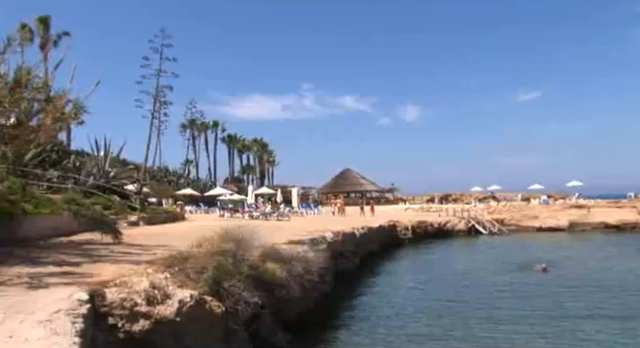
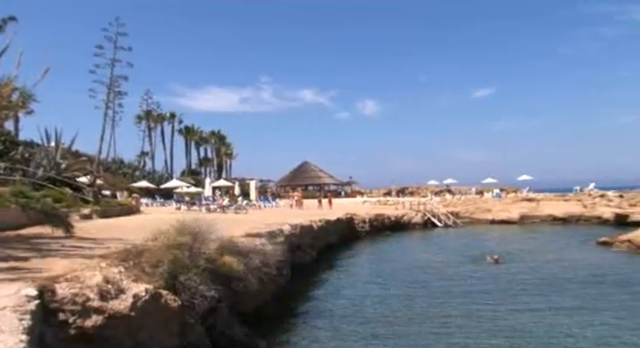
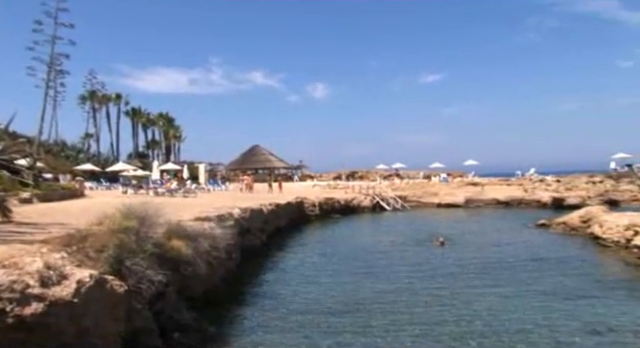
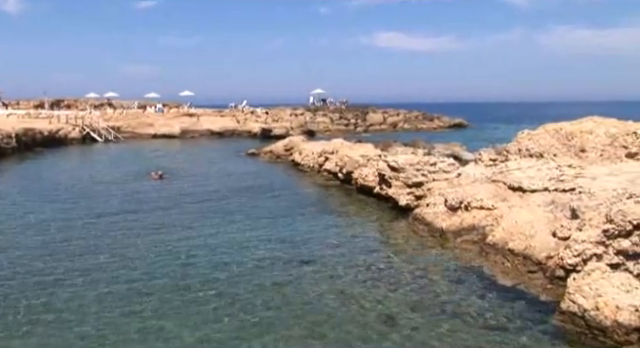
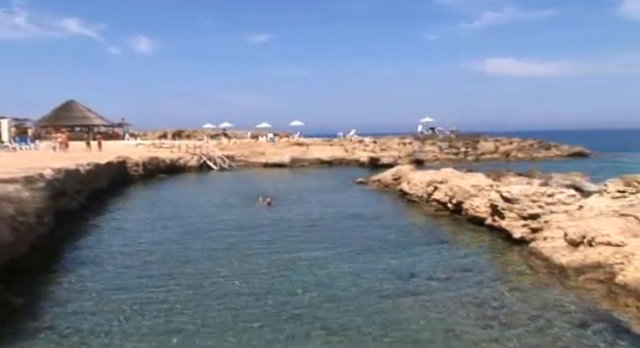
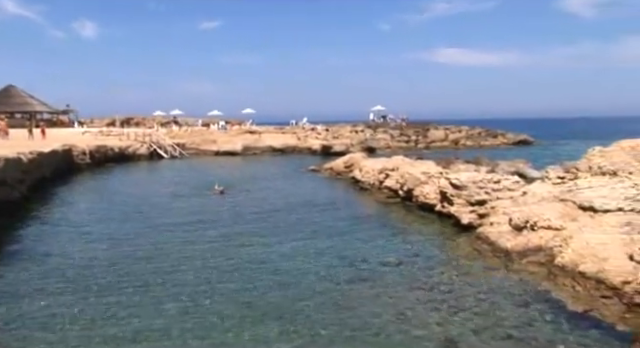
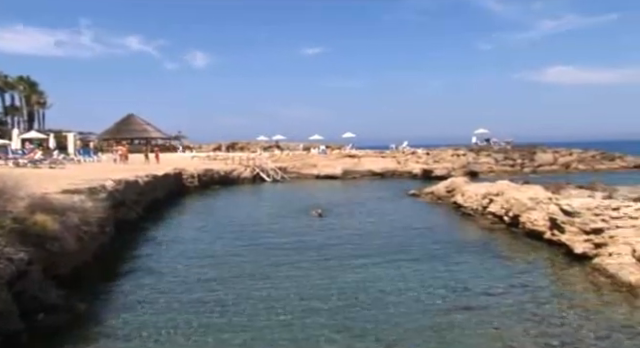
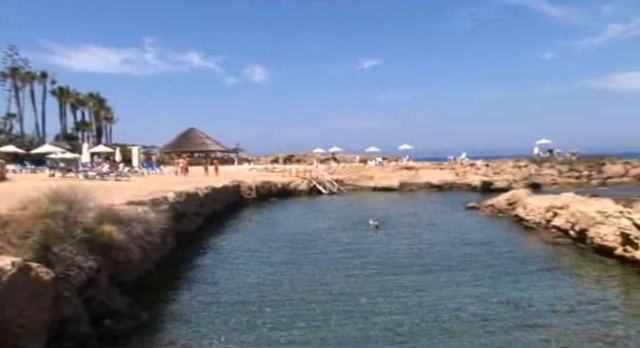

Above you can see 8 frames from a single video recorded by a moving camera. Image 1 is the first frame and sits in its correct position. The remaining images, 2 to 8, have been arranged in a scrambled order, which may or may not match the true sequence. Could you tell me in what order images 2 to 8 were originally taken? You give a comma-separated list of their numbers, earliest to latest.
2, 3, 8, 7, 5, 6, 4
